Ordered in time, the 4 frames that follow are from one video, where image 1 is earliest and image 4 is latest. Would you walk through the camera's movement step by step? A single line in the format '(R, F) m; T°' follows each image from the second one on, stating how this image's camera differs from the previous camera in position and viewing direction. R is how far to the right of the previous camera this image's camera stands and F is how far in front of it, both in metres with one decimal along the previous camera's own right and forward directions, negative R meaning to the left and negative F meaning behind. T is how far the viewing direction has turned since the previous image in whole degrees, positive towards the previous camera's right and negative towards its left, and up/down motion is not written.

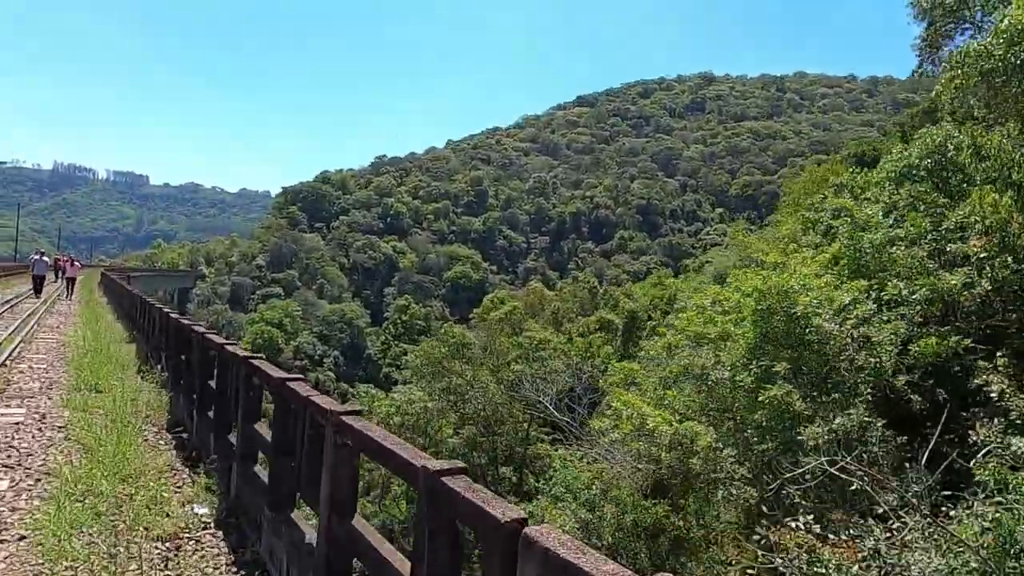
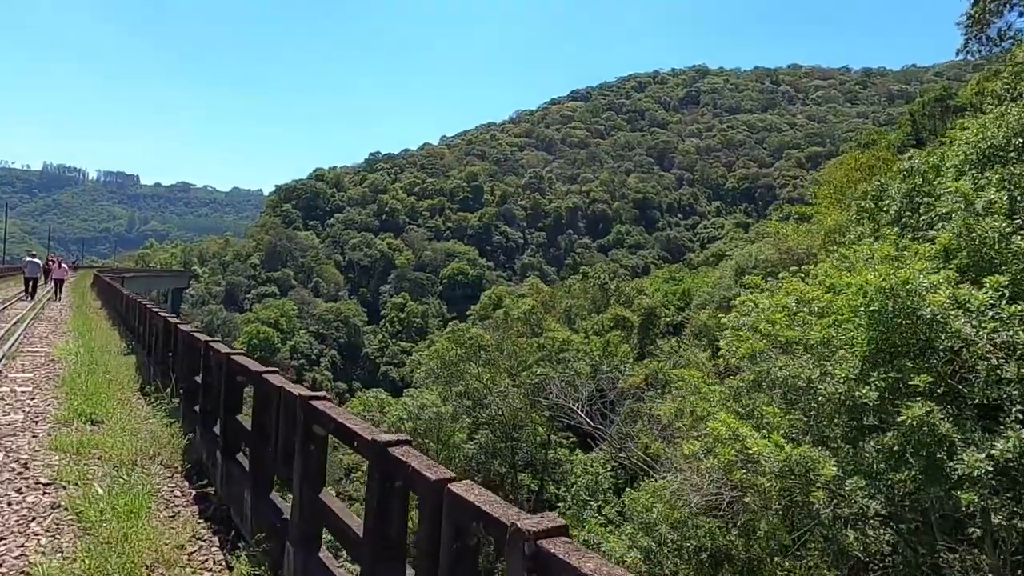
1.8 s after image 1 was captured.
(-0.7, +1.2) m; 0°
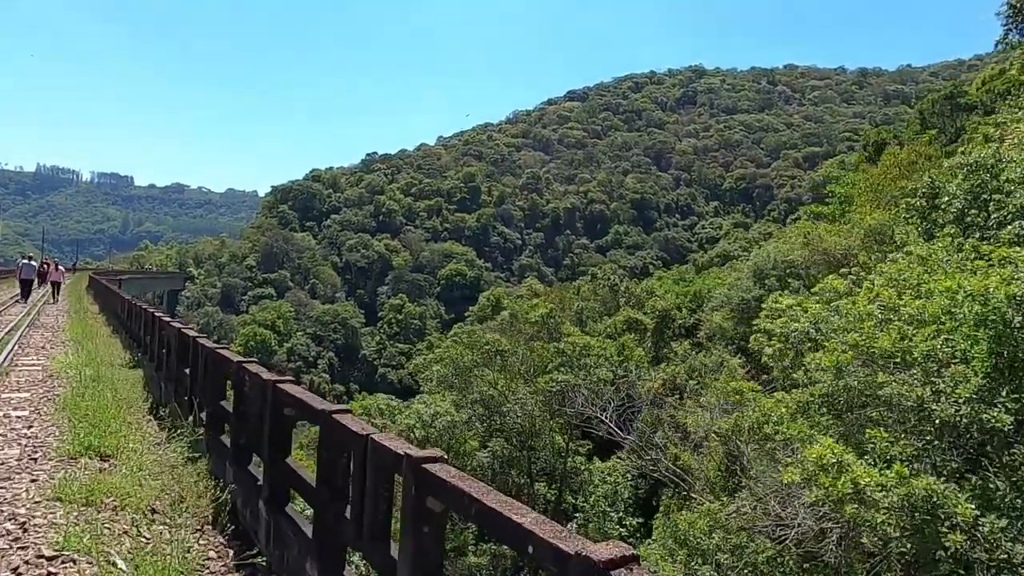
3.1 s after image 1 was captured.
(-0.6, +0.9) m; 0°
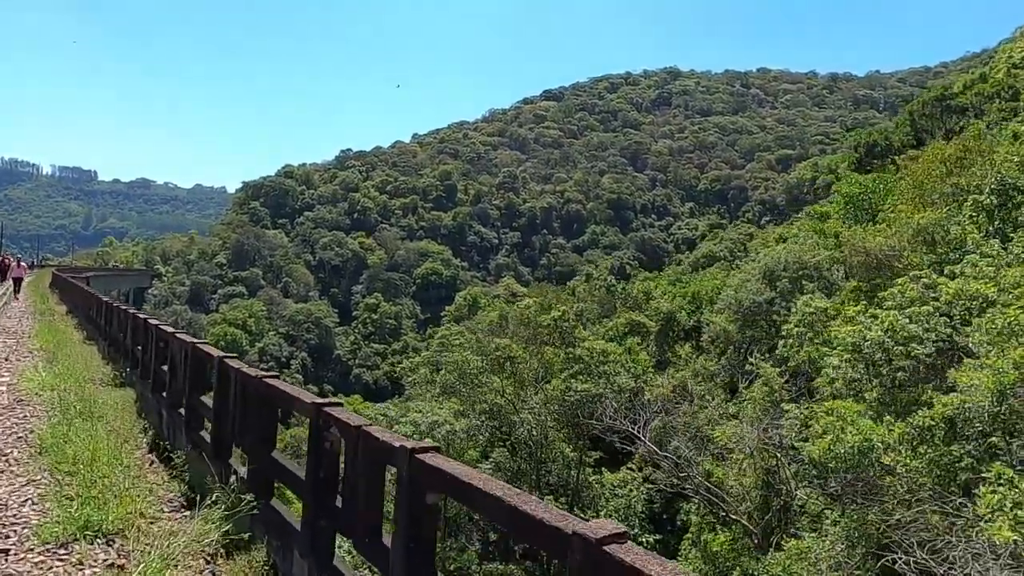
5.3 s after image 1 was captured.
(-1.0, +1.4) m; +2°
